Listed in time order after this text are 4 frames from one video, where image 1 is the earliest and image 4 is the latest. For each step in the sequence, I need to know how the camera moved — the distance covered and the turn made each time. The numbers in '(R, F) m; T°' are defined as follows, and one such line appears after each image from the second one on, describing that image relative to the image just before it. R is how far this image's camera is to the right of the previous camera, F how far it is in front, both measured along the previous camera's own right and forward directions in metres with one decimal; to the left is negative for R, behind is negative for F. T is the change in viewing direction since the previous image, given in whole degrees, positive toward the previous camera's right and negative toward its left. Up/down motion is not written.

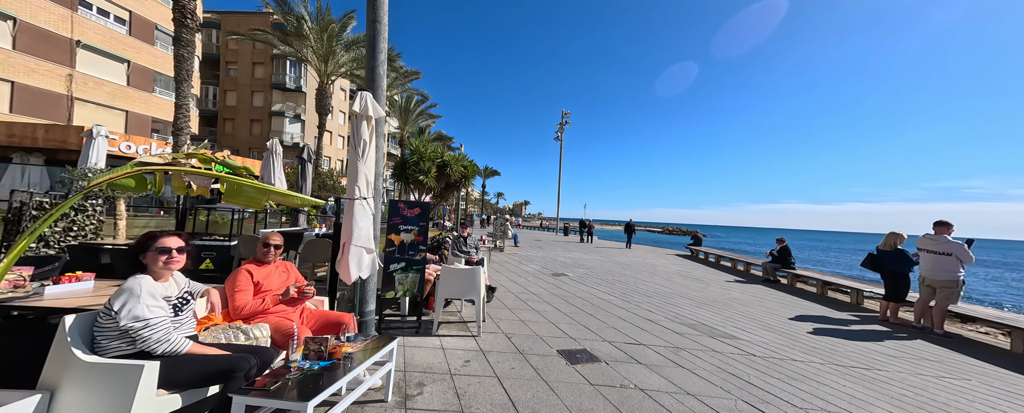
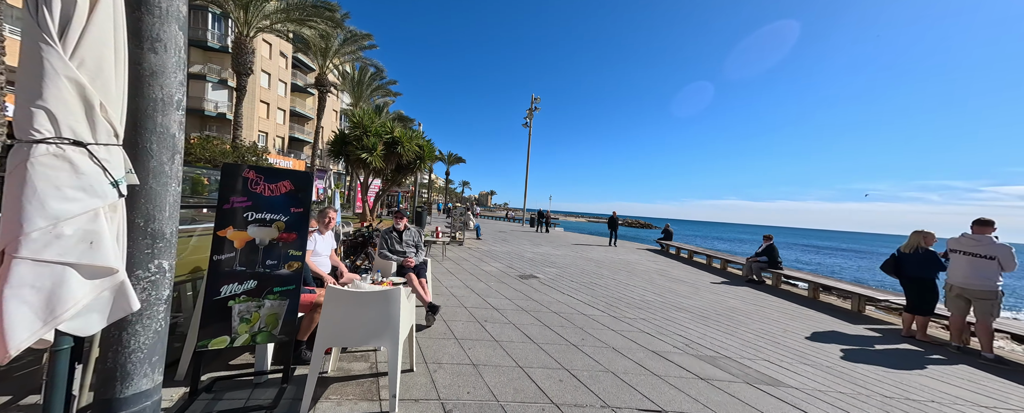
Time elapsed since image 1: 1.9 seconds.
(+0.1, +2.0) m; +6°
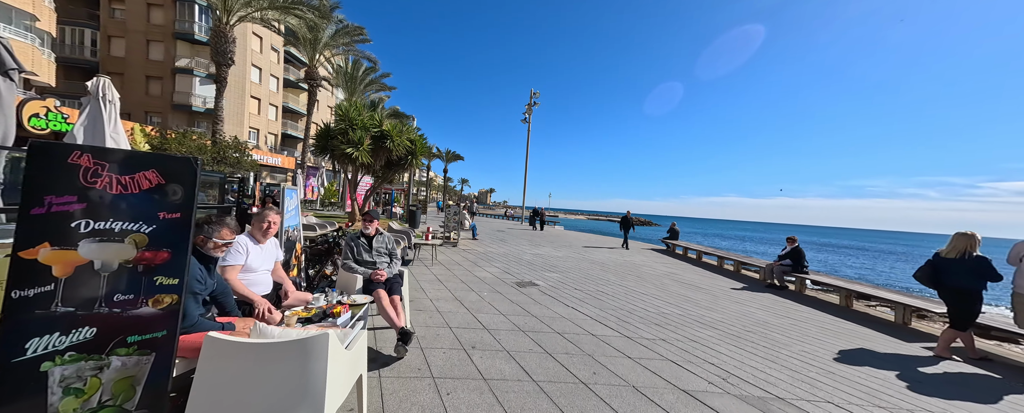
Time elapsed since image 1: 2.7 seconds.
(+0.1, +0.9) m; 0°
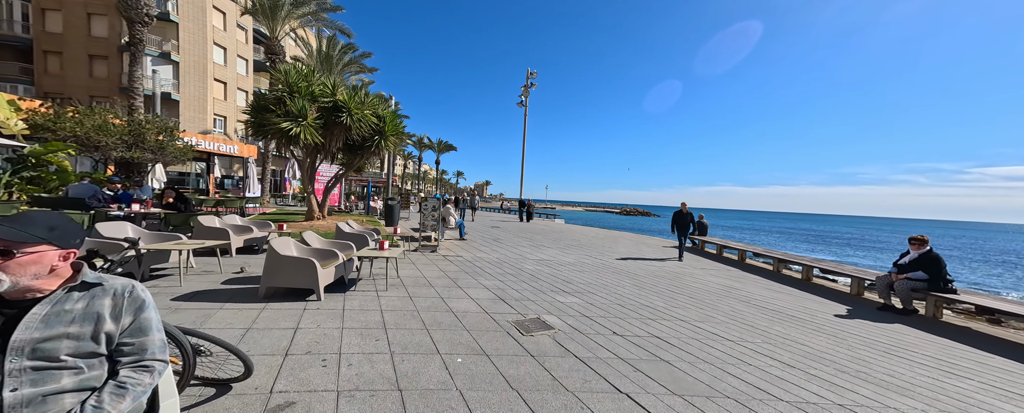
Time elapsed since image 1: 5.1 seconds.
(0.0, +3.0) m; +1°
